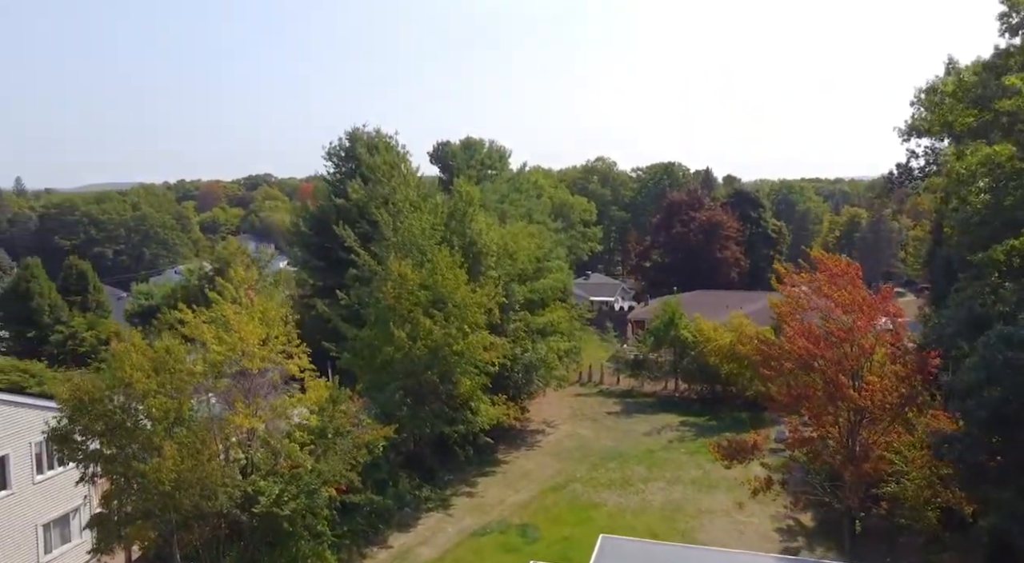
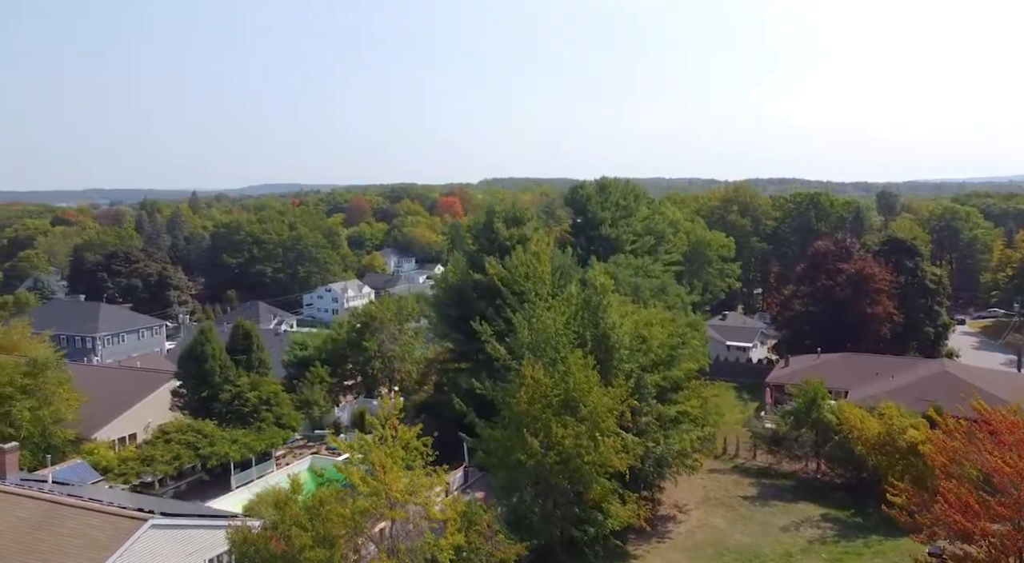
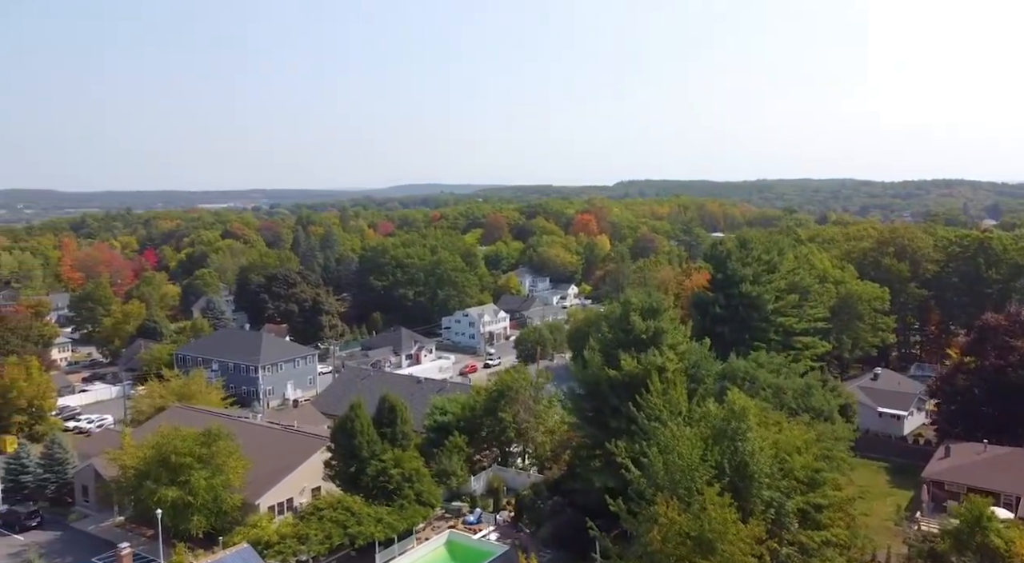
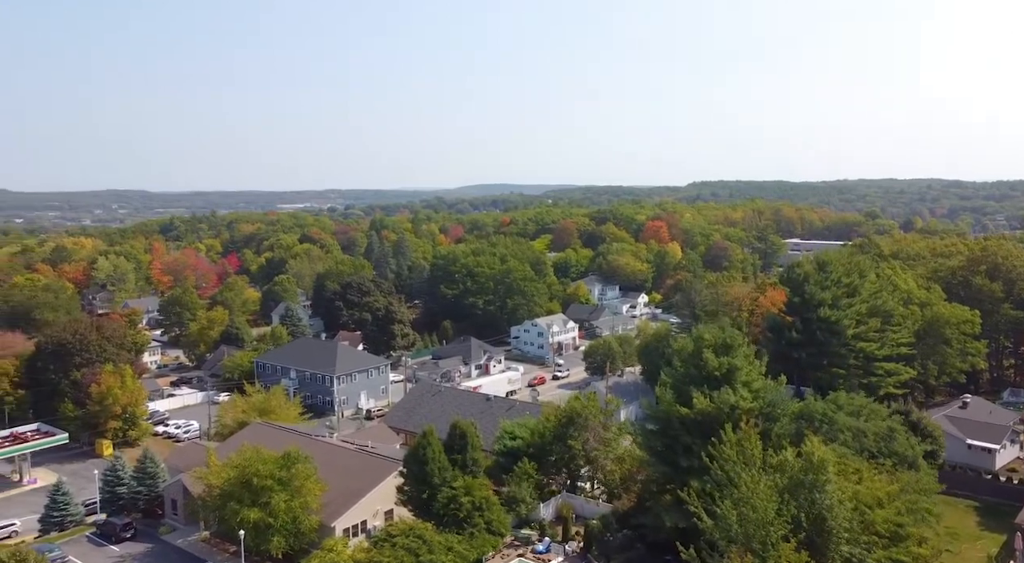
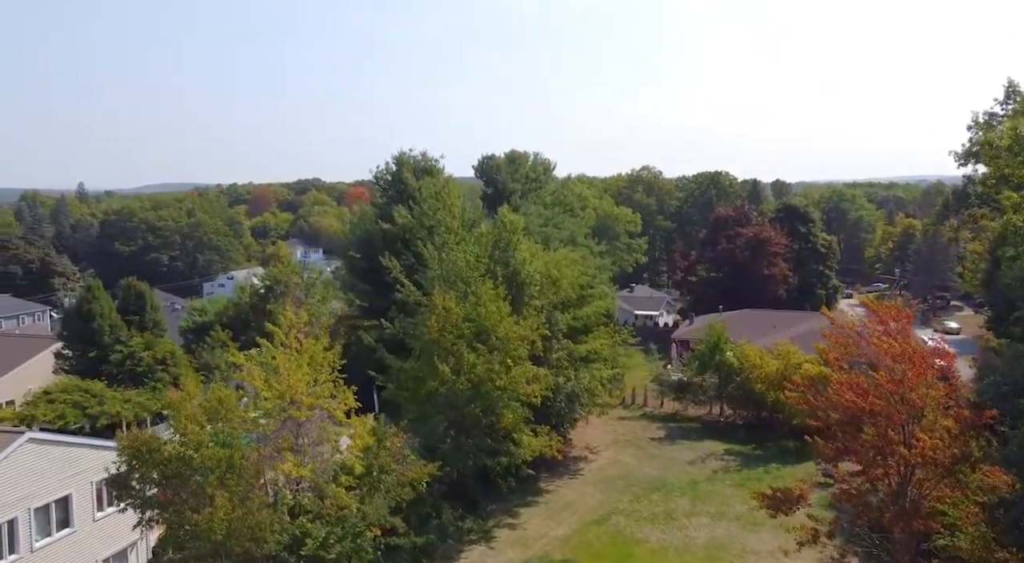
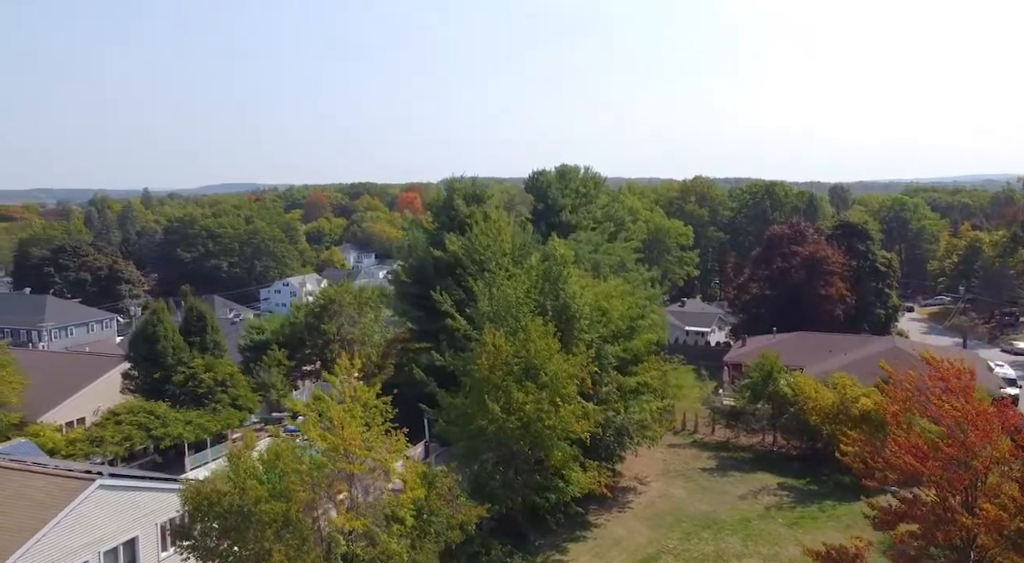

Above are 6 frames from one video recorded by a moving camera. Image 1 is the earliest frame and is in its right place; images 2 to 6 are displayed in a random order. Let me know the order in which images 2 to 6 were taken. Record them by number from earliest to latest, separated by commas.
5, 6, 2, 3, 4
